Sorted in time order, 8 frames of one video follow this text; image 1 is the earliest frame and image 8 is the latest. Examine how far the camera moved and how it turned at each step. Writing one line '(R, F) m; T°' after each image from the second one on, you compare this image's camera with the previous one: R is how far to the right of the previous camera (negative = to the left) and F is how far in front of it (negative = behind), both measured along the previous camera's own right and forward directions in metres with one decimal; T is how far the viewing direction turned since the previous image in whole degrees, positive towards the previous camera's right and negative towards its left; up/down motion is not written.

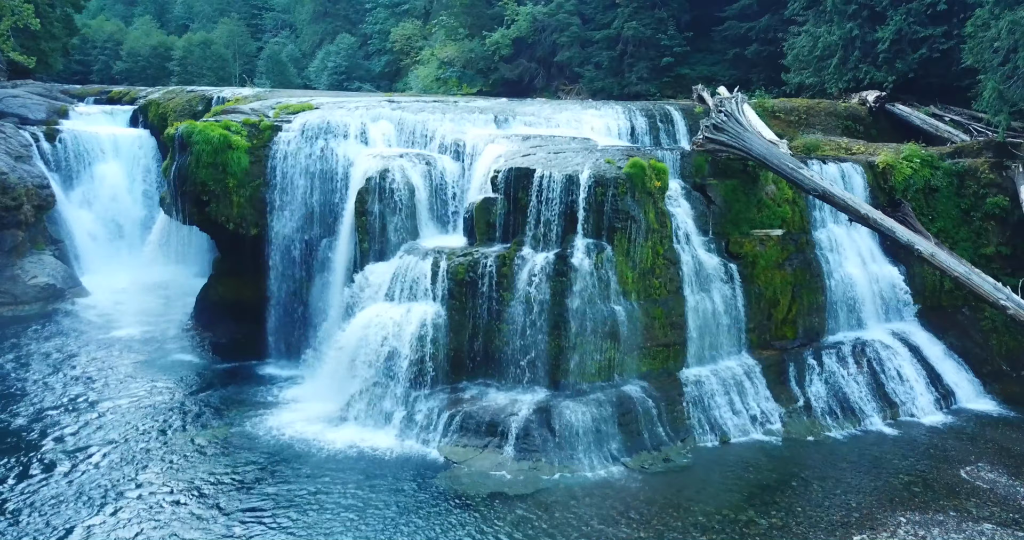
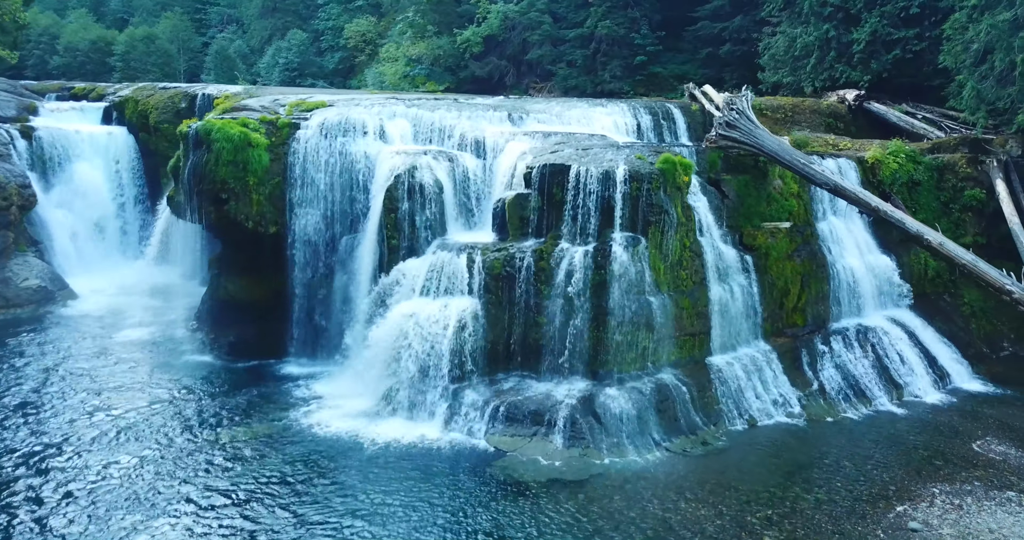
(-1.5, -0.2) m; +4°
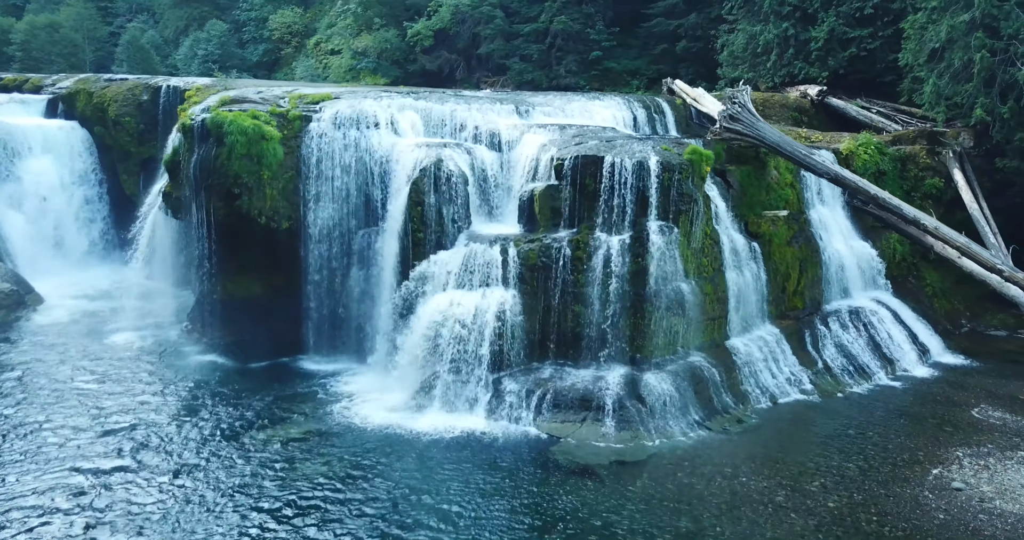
(-1.9, -0.1) m; +6°
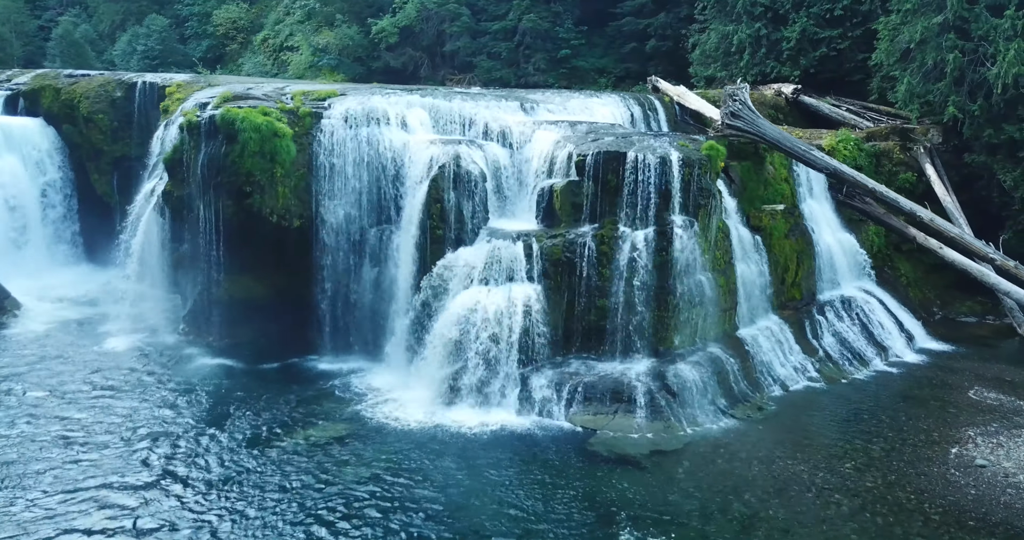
(-1.4, 0.0) m; +4°
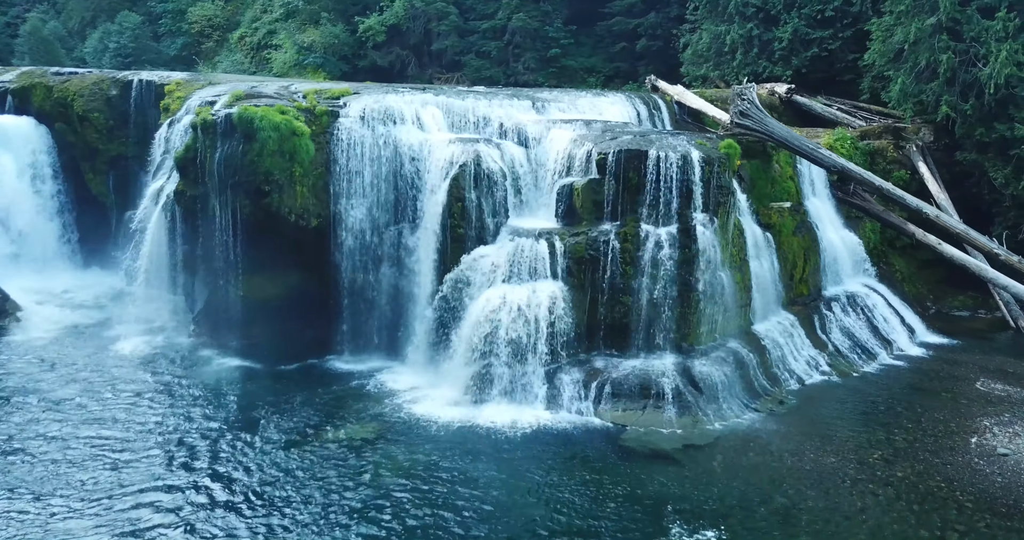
(-0.9, 0.0) m; +2°
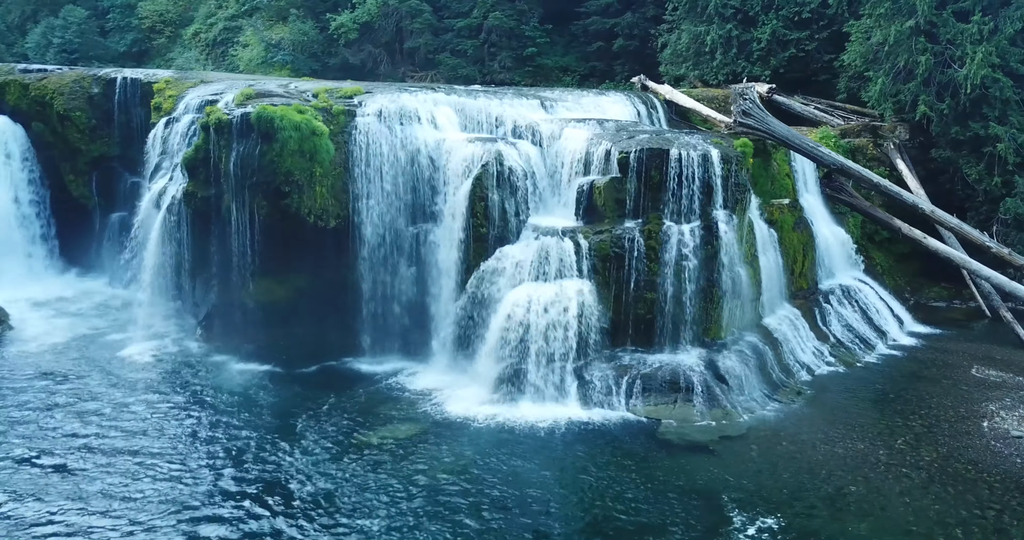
(-1.3, -0.1) m; +4°
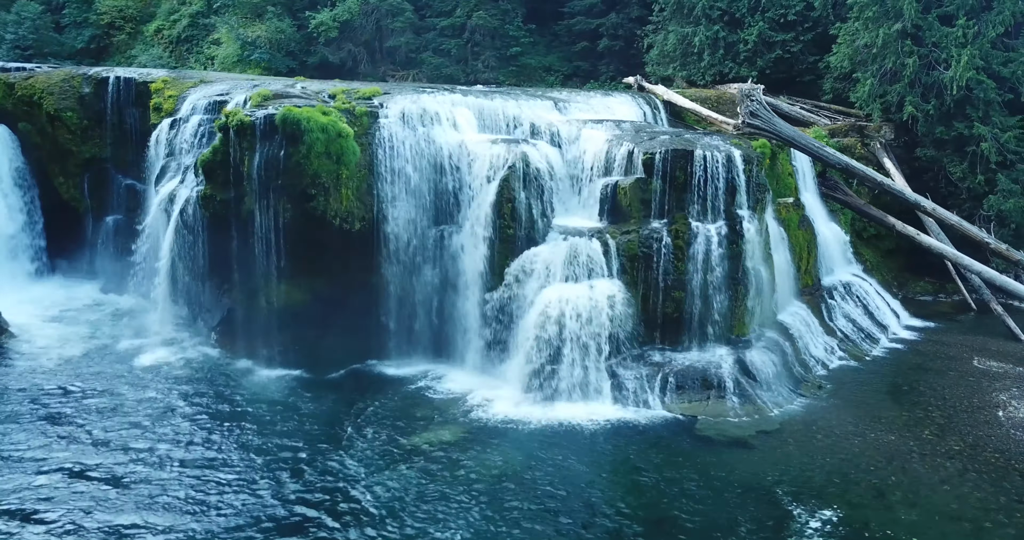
(-1.2, 0.0) m; +3°
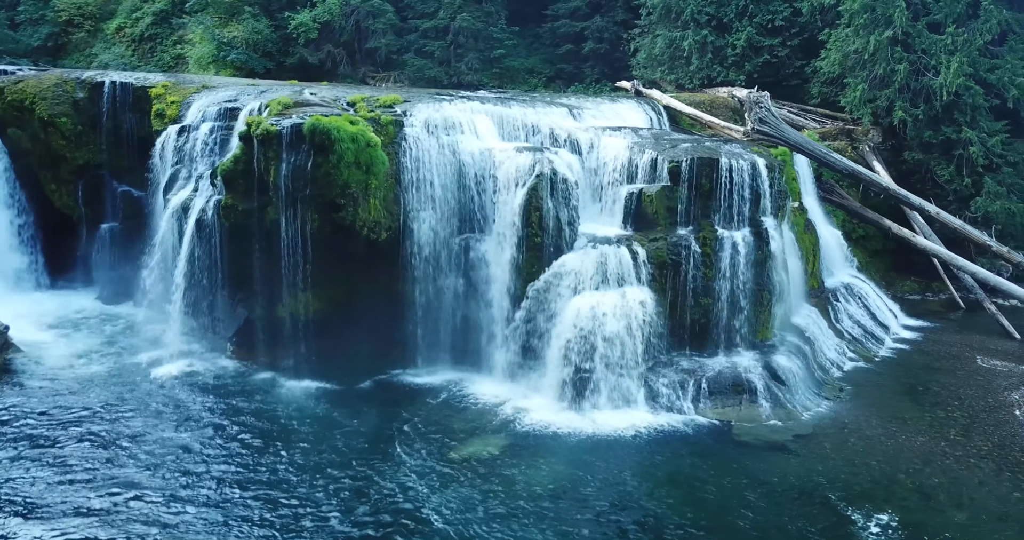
(-1.2, 0.0) m; +3°
